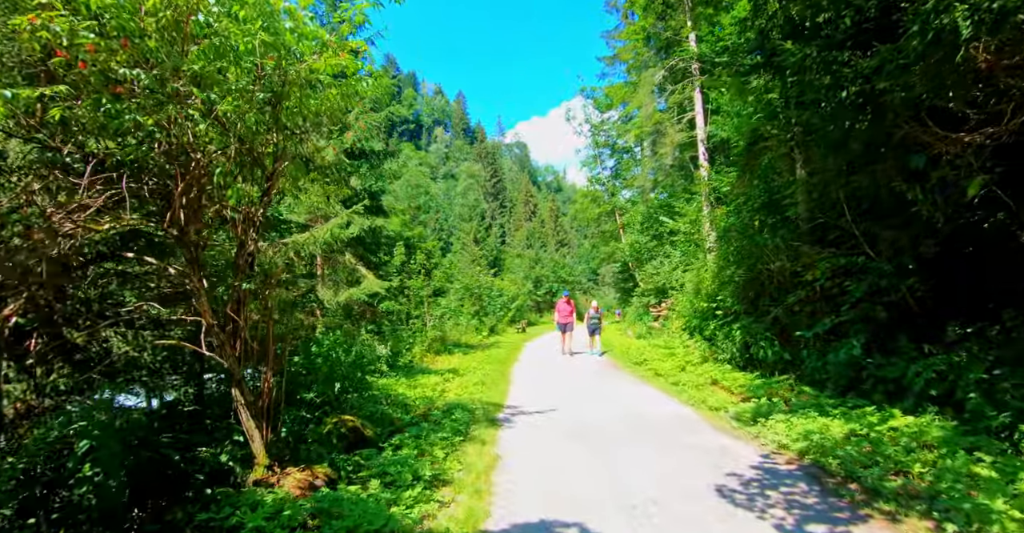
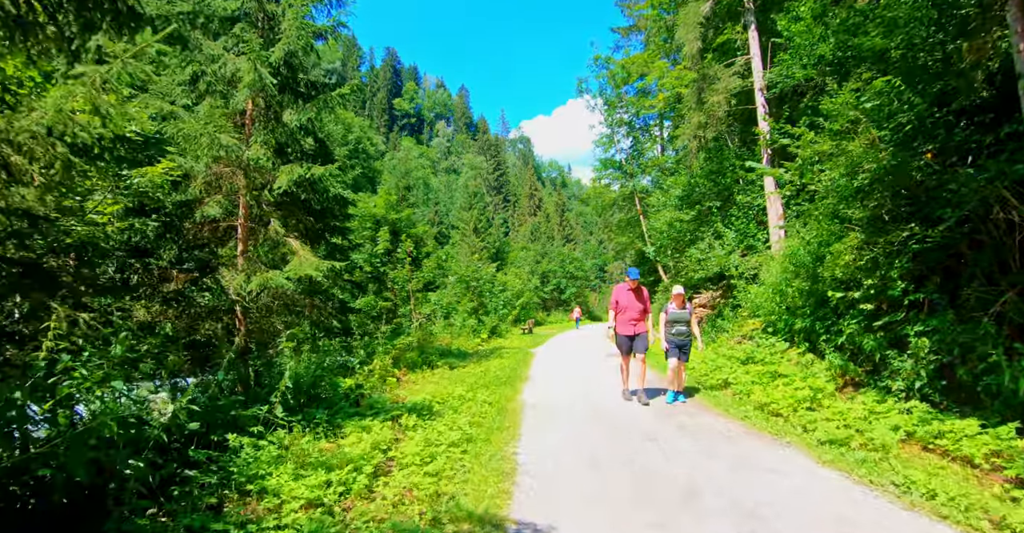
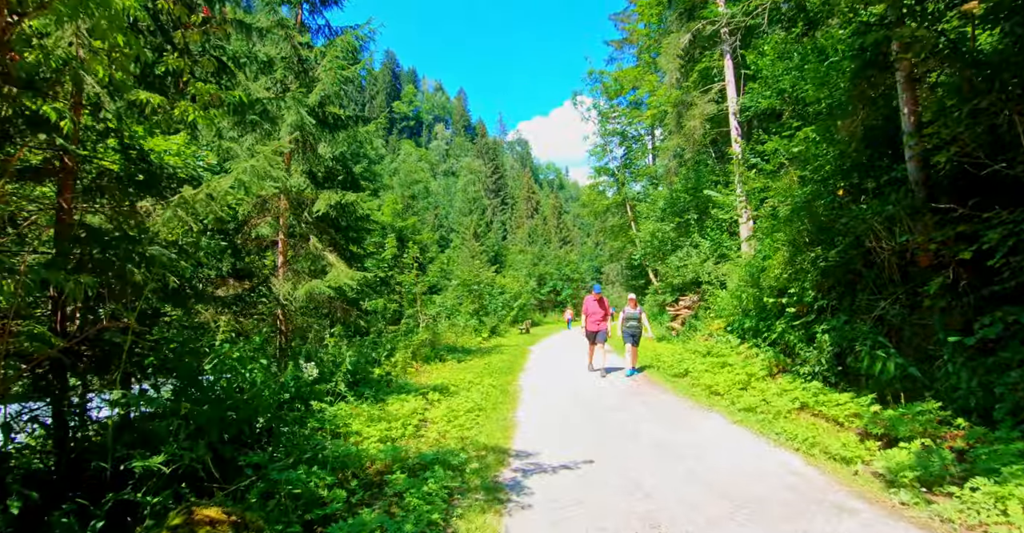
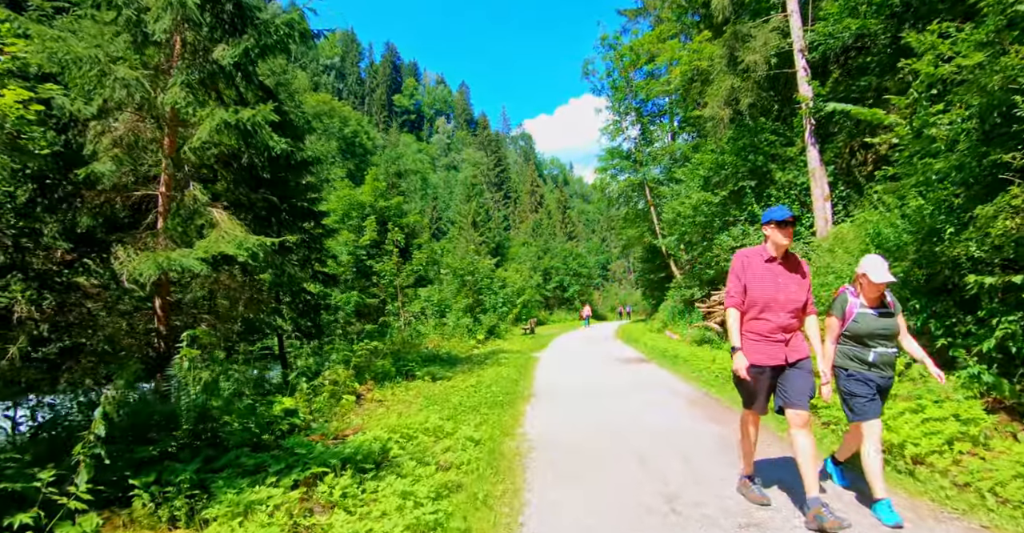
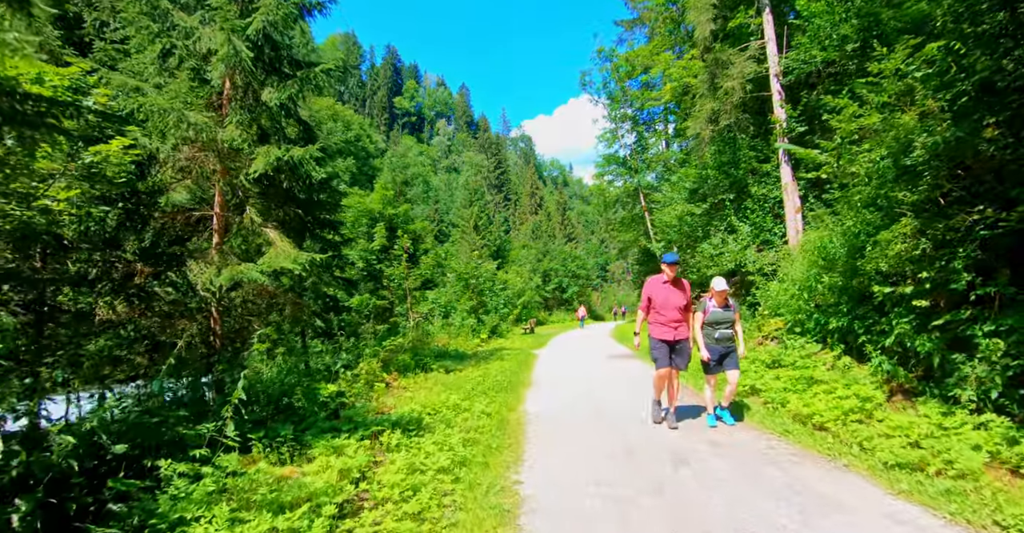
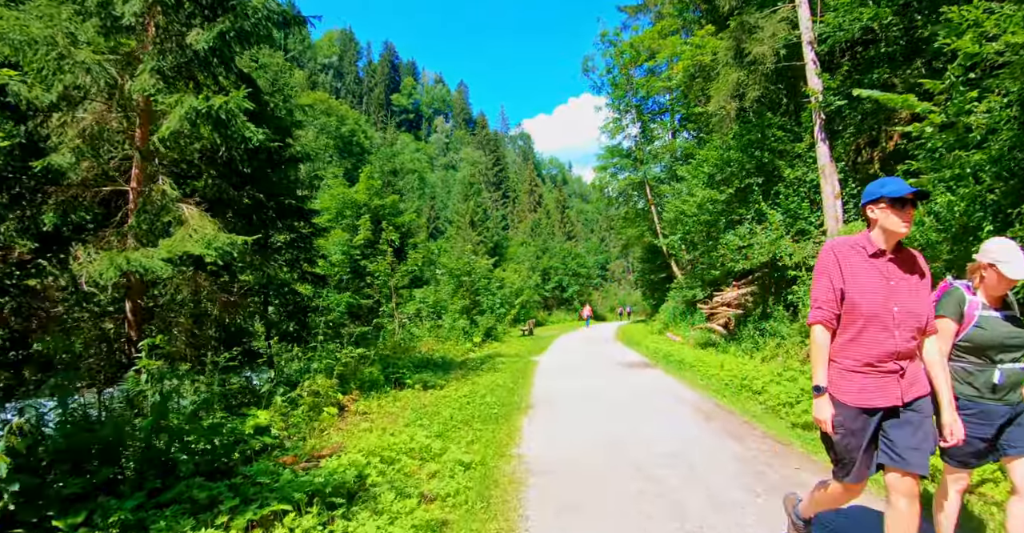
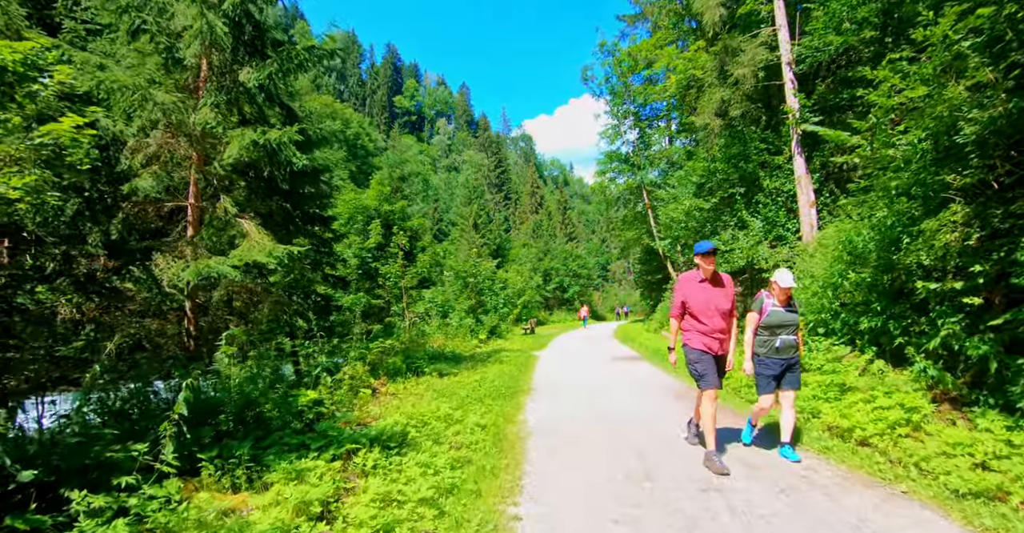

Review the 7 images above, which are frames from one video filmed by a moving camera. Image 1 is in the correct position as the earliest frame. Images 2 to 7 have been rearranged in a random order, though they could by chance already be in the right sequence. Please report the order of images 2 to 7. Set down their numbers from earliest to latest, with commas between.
3, 2, 5, 7, 4, 6
